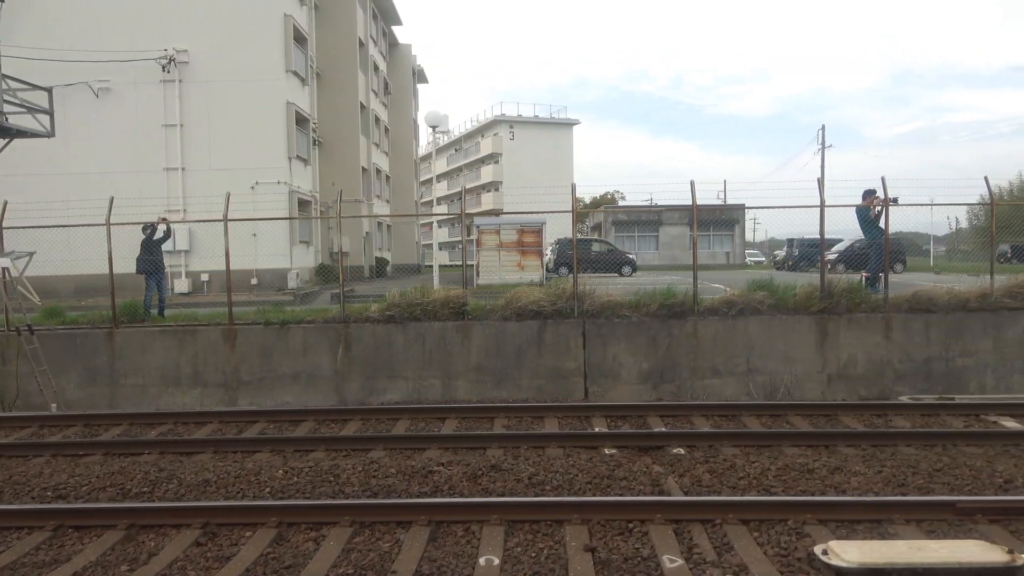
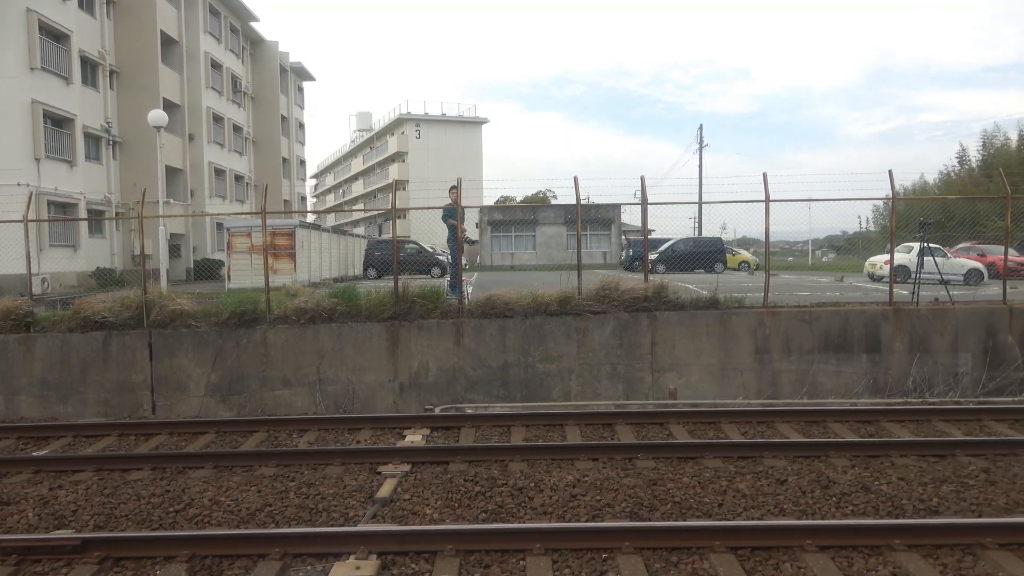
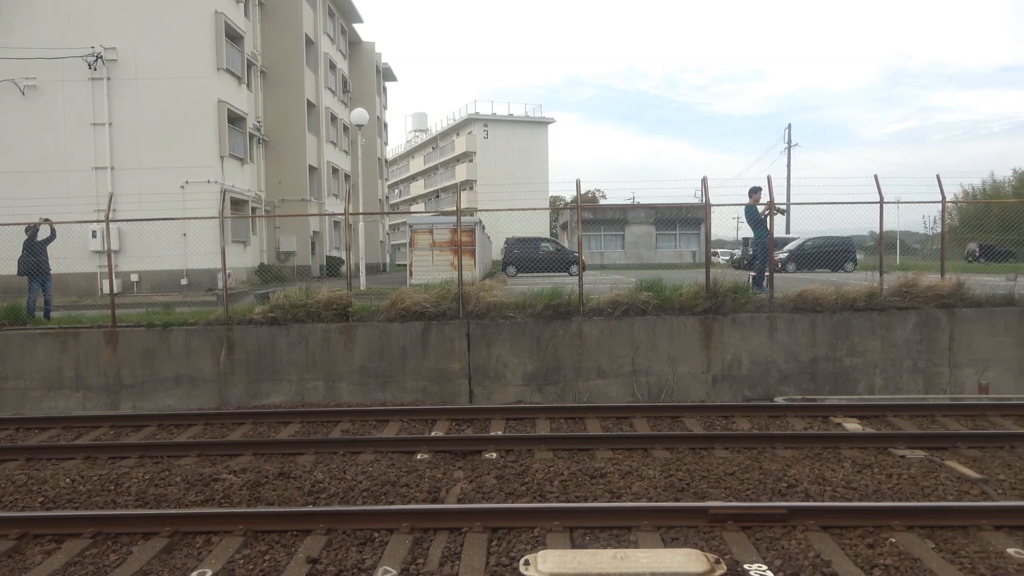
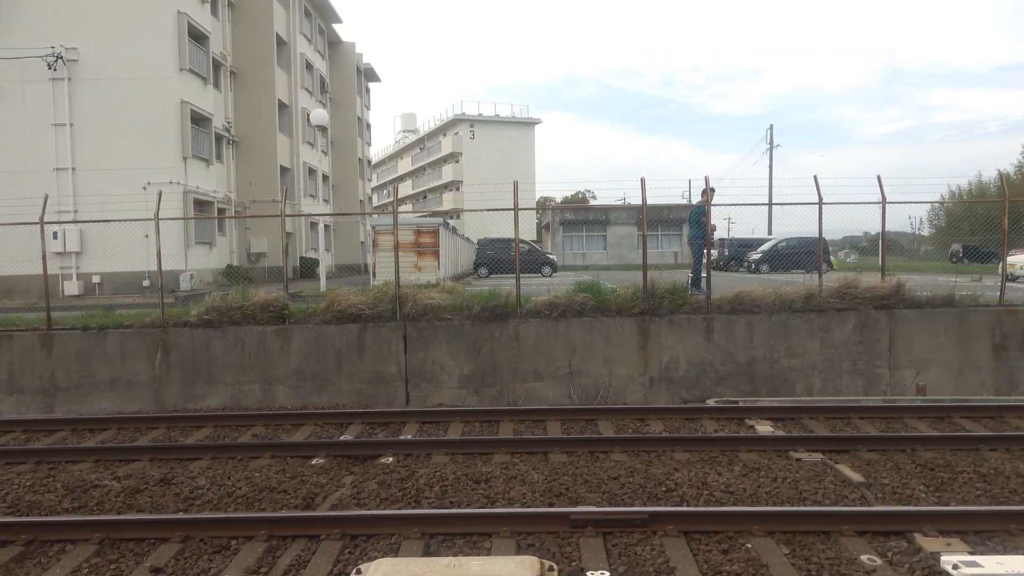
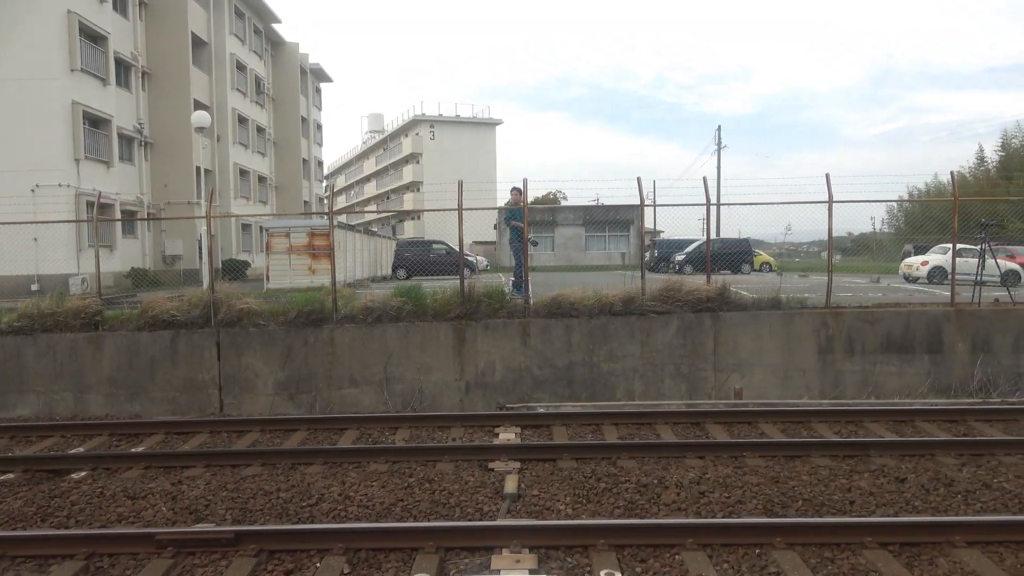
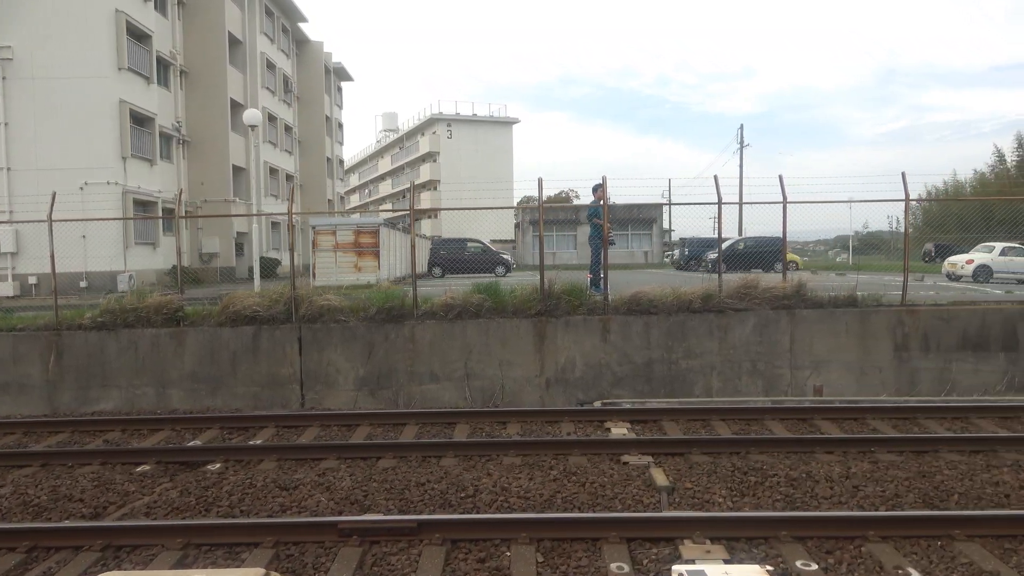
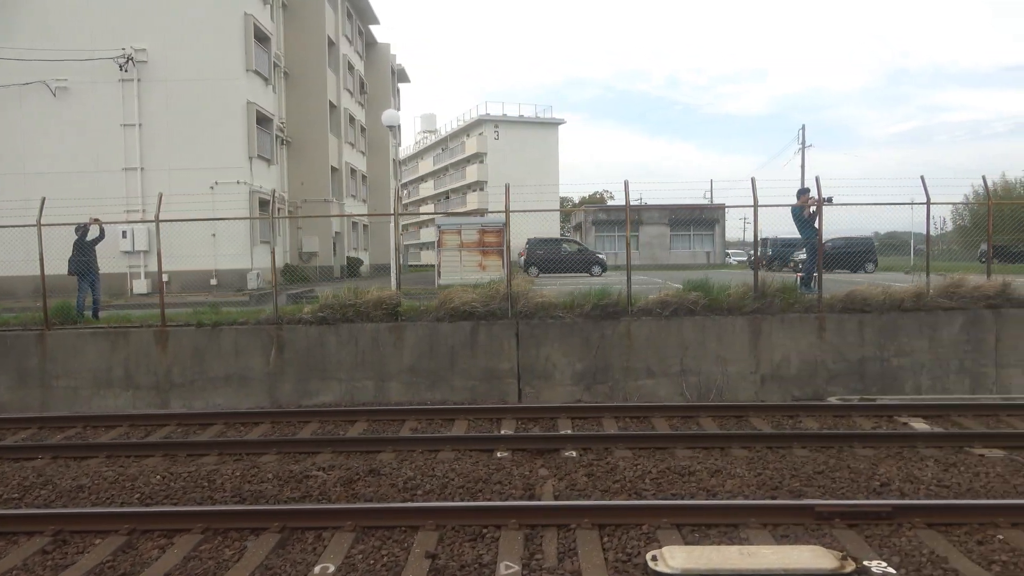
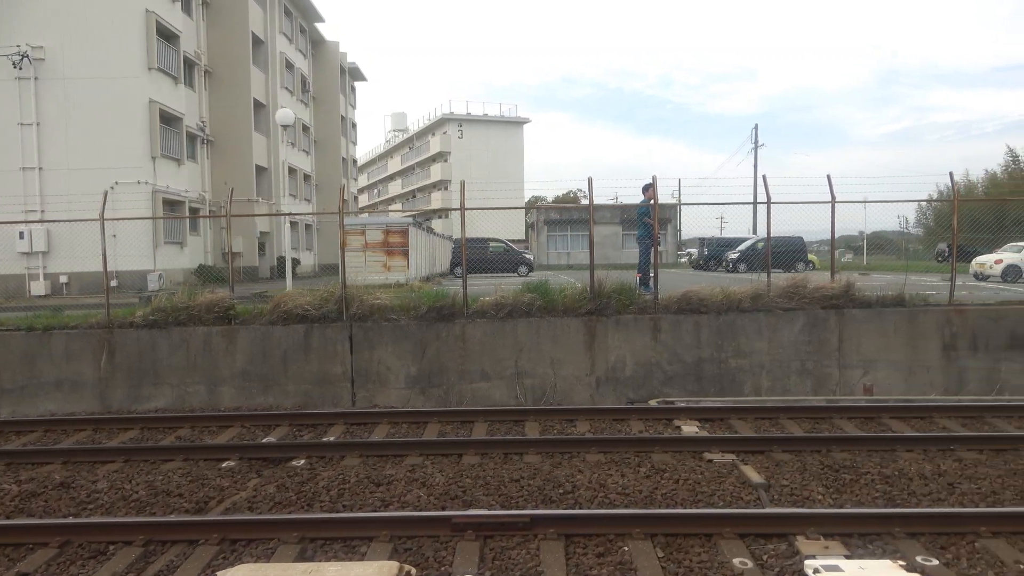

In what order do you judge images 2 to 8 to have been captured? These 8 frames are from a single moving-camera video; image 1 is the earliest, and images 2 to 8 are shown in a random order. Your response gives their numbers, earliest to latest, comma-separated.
7, 3, 4, 8, 6, 5, 2
